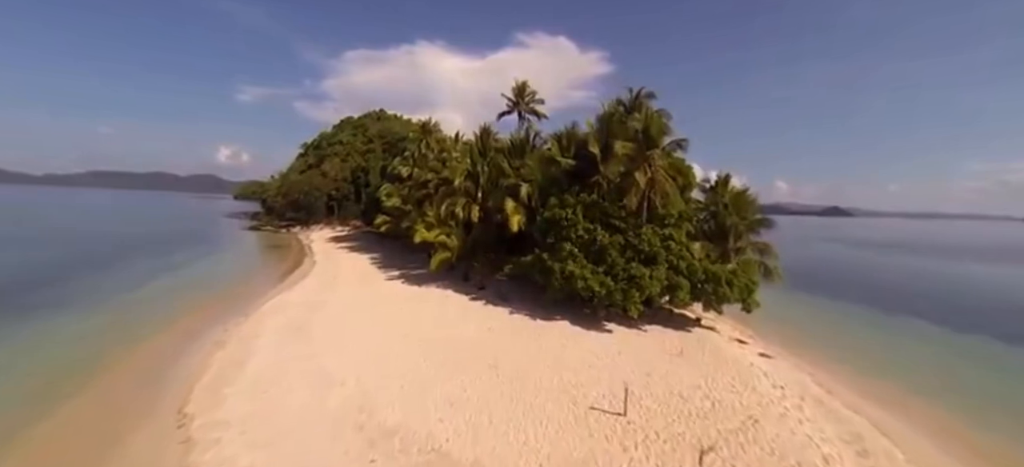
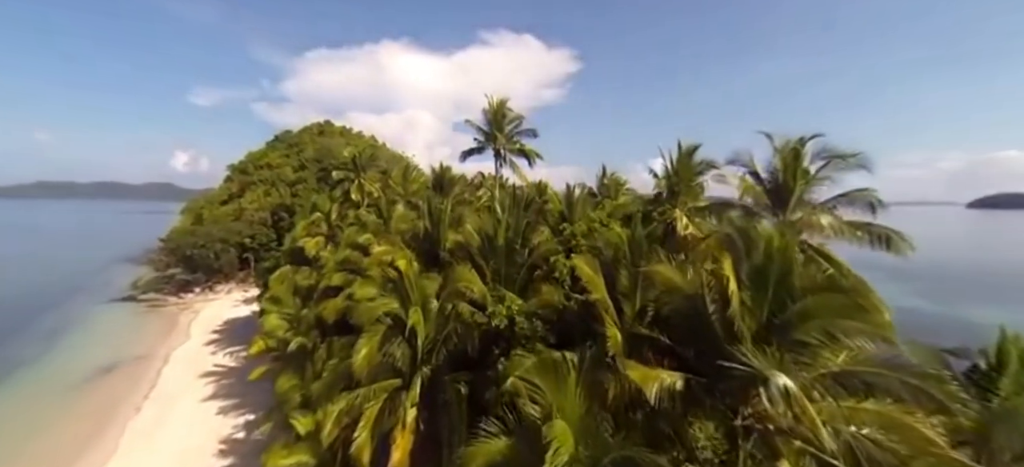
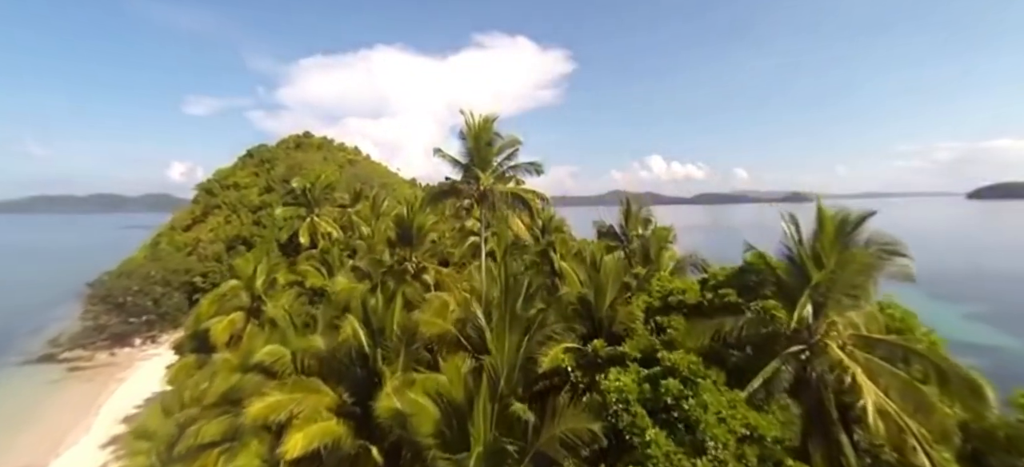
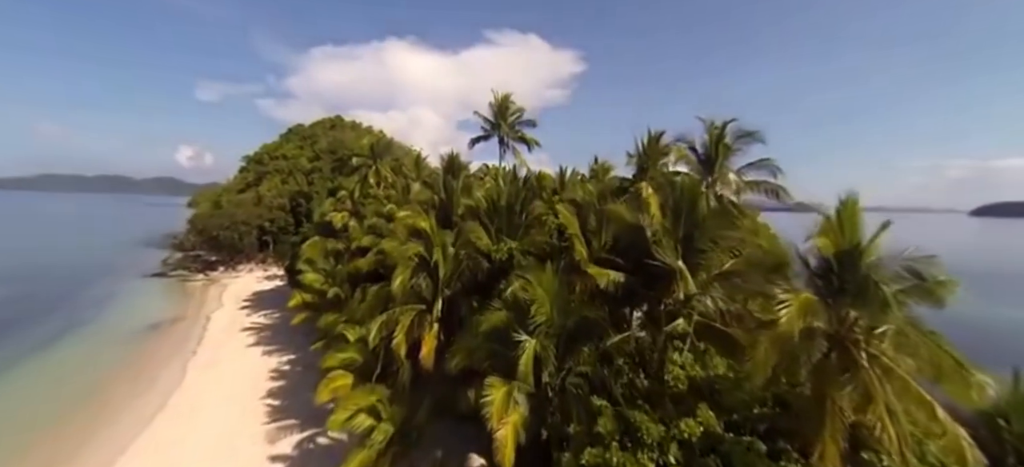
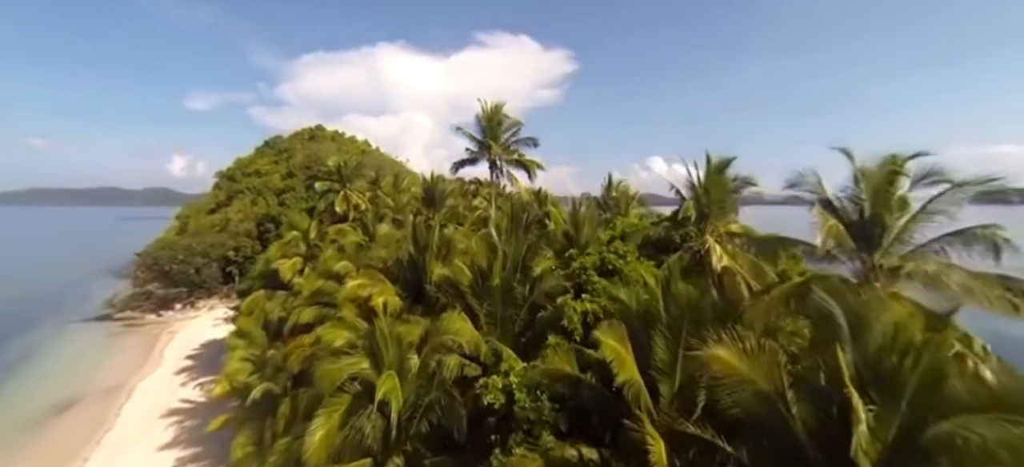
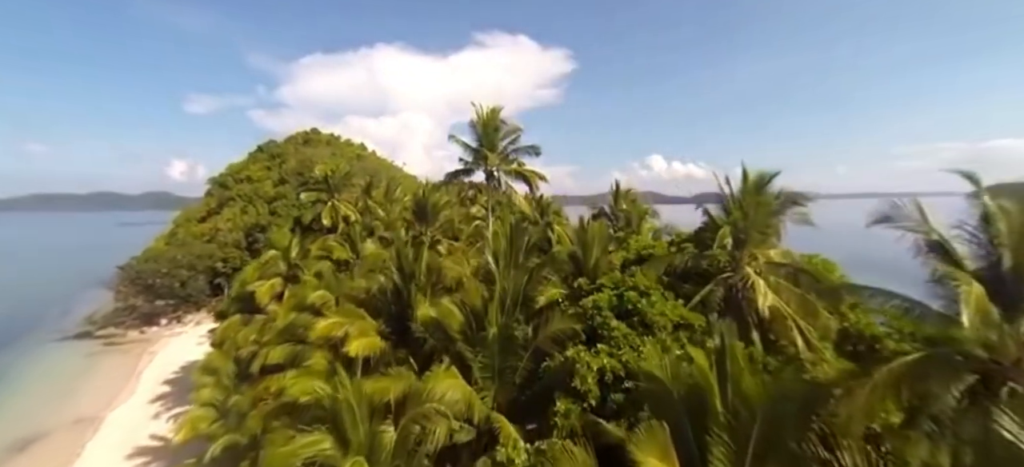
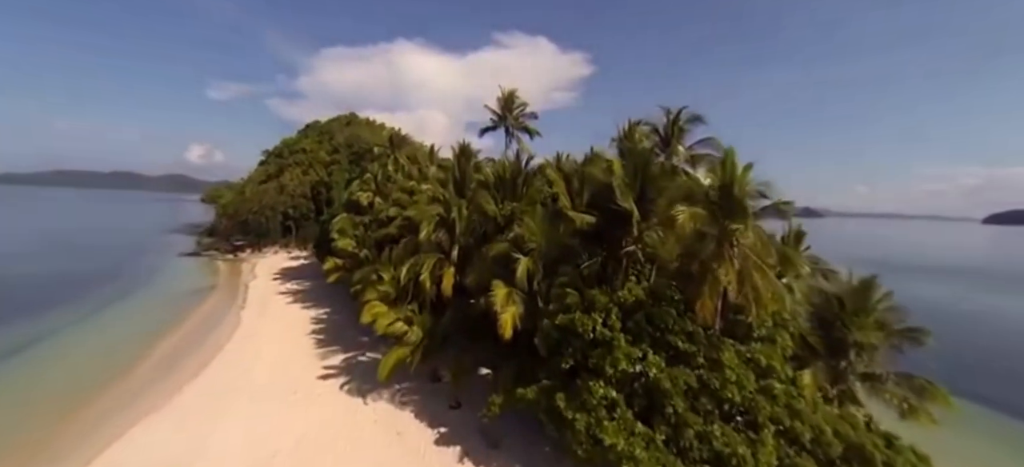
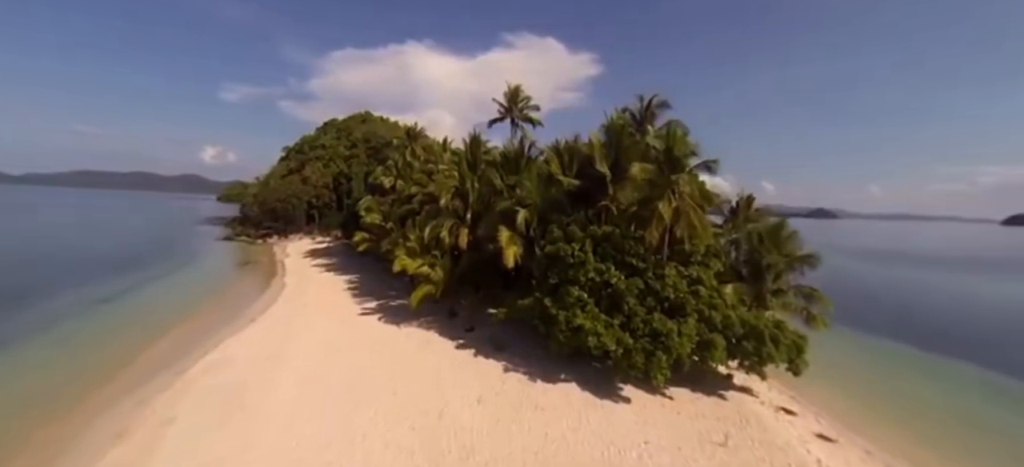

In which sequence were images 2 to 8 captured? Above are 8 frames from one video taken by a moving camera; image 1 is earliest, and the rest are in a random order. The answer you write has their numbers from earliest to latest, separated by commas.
8, 7, 4, 2, 5, 6, 3
